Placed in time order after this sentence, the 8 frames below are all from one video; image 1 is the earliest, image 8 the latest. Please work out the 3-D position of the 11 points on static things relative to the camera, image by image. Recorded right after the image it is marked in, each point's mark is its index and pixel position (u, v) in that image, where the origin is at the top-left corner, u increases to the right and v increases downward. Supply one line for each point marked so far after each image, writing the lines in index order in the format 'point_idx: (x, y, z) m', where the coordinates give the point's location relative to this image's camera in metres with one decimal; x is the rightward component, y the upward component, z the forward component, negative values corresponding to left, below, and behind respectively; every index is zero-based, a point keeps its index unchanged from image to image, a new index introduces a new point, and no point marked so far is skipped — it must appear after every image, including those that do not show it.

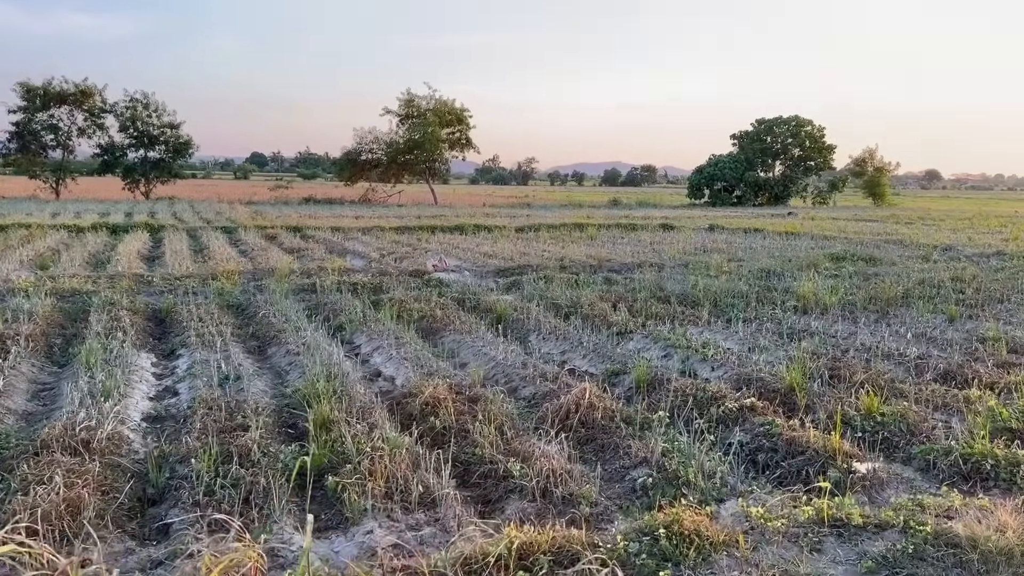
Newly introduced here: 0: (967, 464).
0: (+2.1, -0.8, +4.0) m
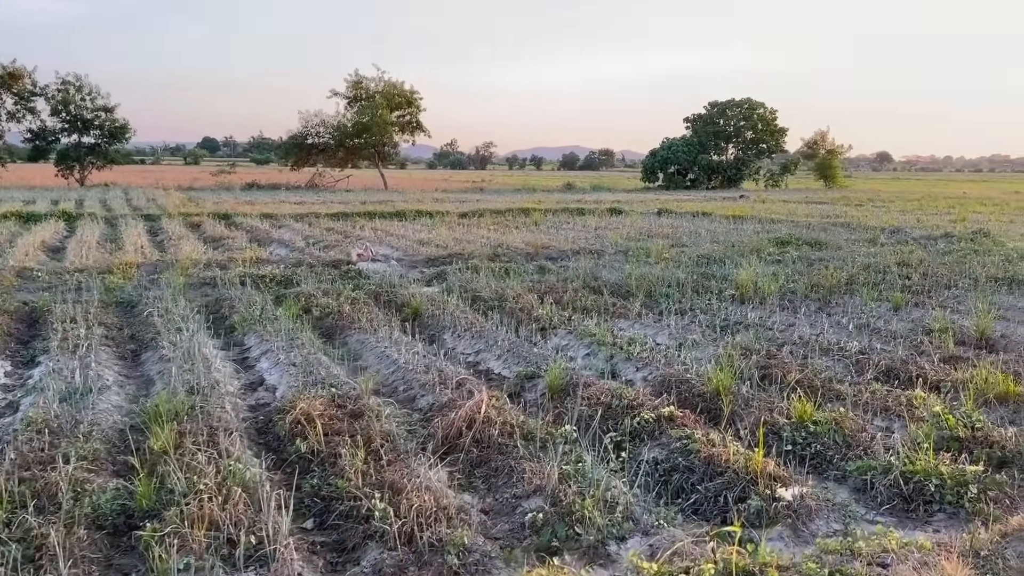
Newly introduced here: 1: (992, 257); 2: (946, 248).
0: (+1.6, -0.8, +3.5) m
1: (+5.8, +0.4, +10.2) m
2: (+6.0, +0.5, +11.6) m
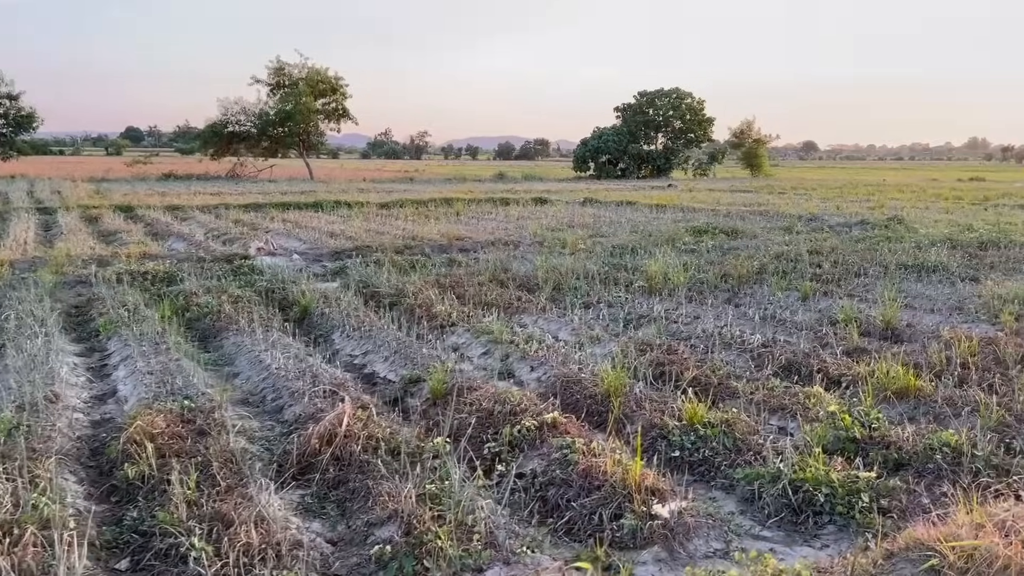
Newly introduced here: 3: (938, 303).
0: (+1.1, -0.8, +3.2) m
1: (+4.7, +0.5, +10.2) m
2: (+4.8, +0.7, +11.6) m
3: (+3.5, -0.1, +6.9) m
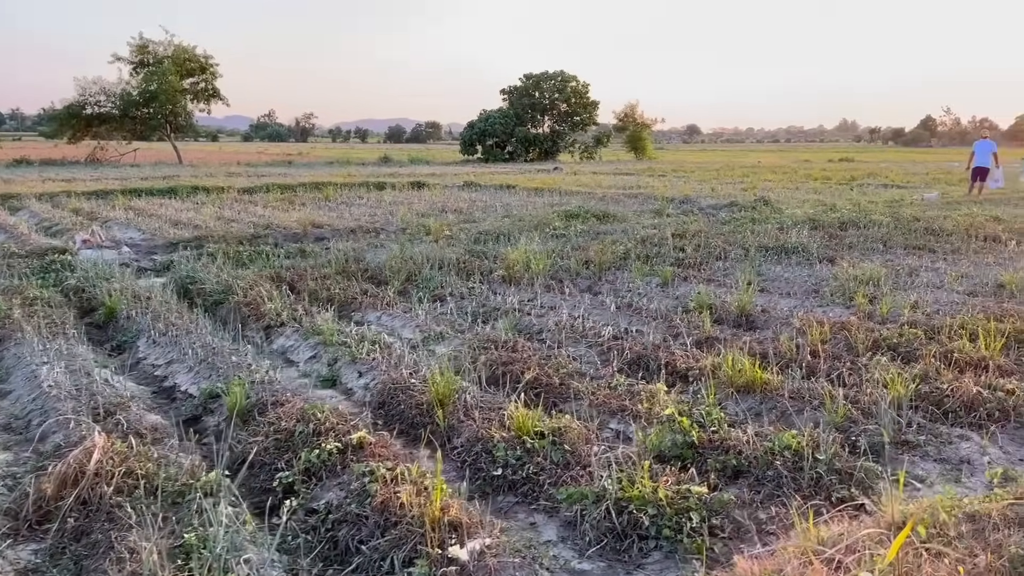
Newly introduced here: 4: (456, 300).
0: (+0.4, -0.8, +2.8) m
1: (+3.1, +0.8, +10.2) m
2: (+3.0, +1.0, +11.6) m
3: (+2.3, 0.0, +6.8) m
4: (-0.4, -0.1, +6.2) m
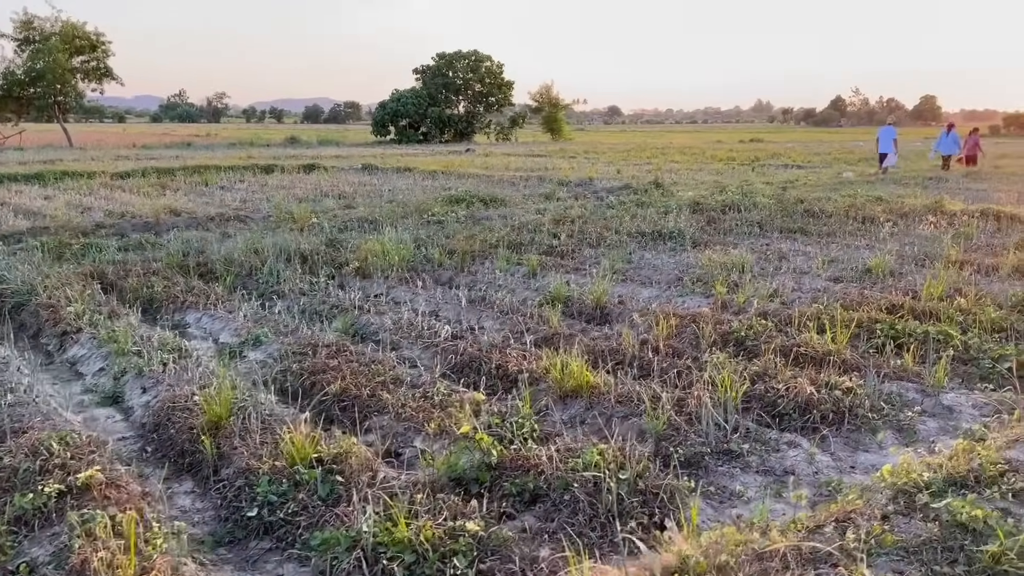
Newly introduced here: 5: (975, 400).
0: (-0.4, -0.8, +2.4) m
1: (+1.7, +0.9, +10.0) m
2: (+1.4, +1.2, +11.3) m
3: (+1.2, +0.1, +6.5) m
4: (-1.5, -0.1, +5.7) m
5: (+2.2, -0.5, +3.9) m
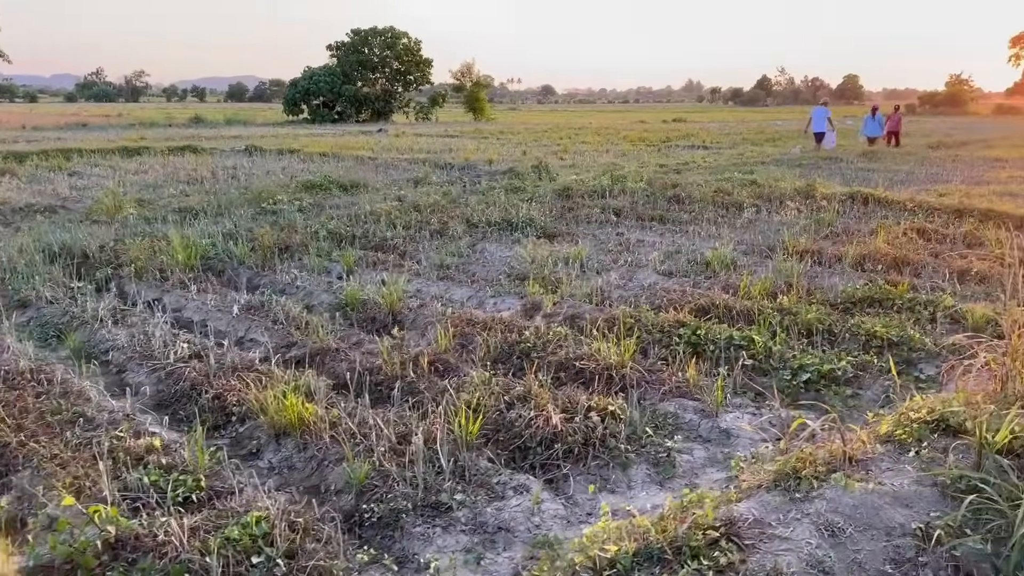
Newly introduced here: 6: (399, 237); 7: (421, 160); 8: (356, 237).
0: (-1.4, -0.9, +1.8) m
1: (0.0, +1.0, +9.4) m
2: (-0.3, +1.3, +10.7) m
3: (-0.2, +0.1, +5.9) m
4: (-2.8, -0.1, +4.9) m
5: (+1.0, -0.5, +3.4) m
6: (-0.9, +0.4, +7.0) m
7: (-1.8, +2.3, +15.4) m
8: (-1.3, +0.4, +7.0) m
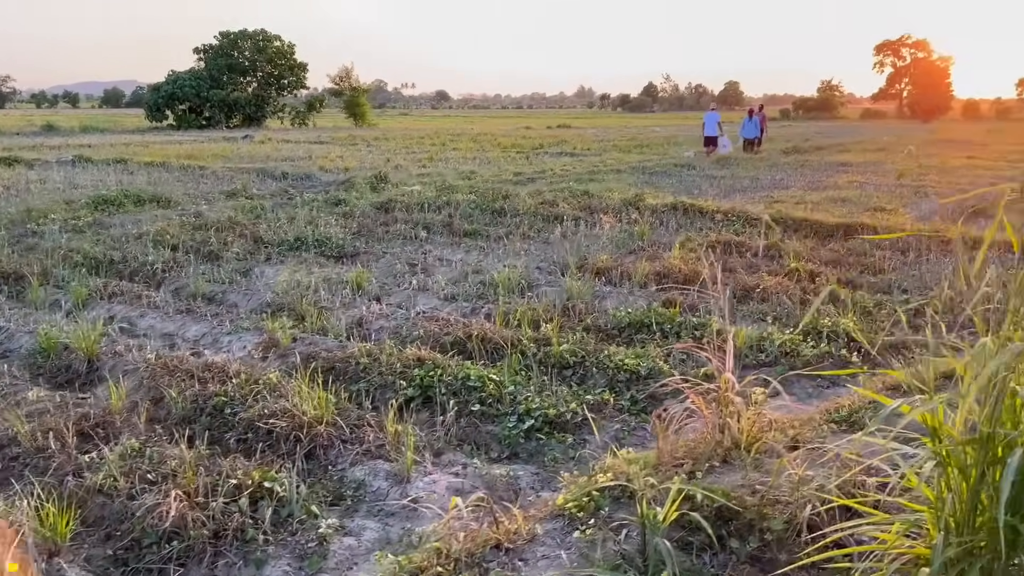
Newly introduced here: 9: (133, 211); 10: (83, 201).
0: (-2.4, -1.1, +1.0) m
1: (-1.9, +0.8, +8.8) m
2: (-2.4, +1.1, +10.1) m
3: (-1.7, -0.1, +5.3) m
4: (-4.1, -0.4, +4.0) m
5: (-0.2, -0.7, +3.0) m
6: (-2.6, +0.2, +6.2) m
7: (-4.5, +2.0, +14.5) m
8: (-2.9, +0.2, +6.2) m
9: (-3.9, +0.7, +8.6) m
10: (-4.7, +0.9, +9.1) m
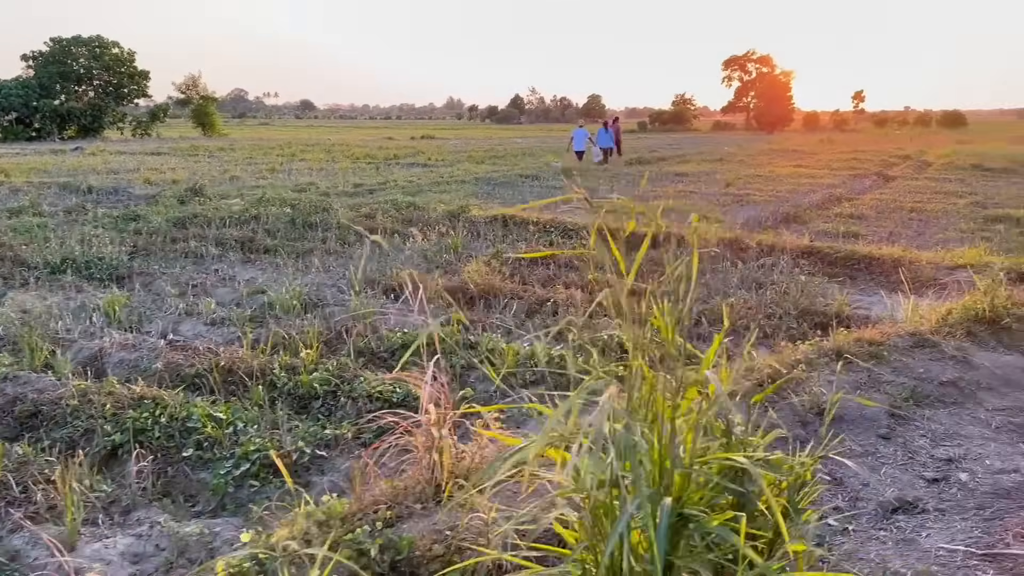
0: (-3.0, -1.2, +0.3) m
1: (-3.8, +0.6, +8.1) m
2: (-4.5, +0.8, +9.3) m
3: (-3.0, -0.3, +4.7) m
4: (-5.2, -0.6, +3.0) m
5: (-1.1, -0.8, +2.6) m
6: (-4.0, 0.0, +5.5) m
7: (-7.1, +1.6, +13.4) m
8: (-4.4, 0.0, +5.4) m
9: (-5.7, +0.5, +7.6) m
10: (-6.5, +0.6, +8.0) m
